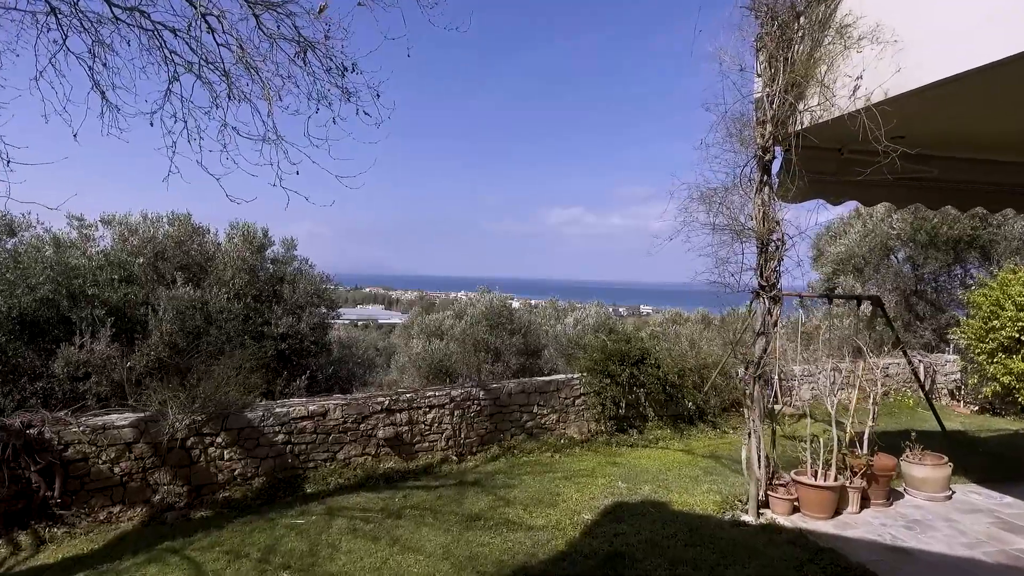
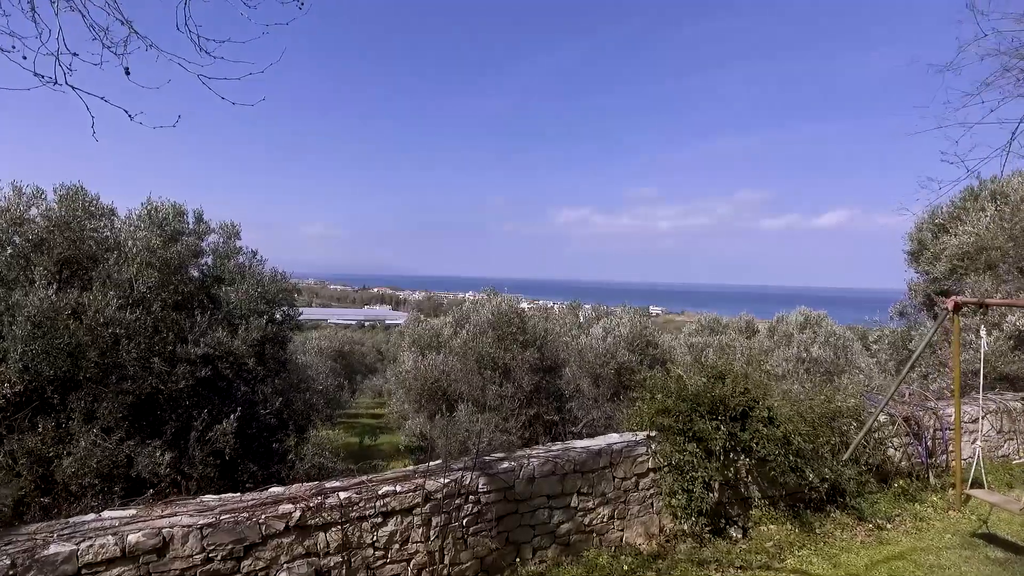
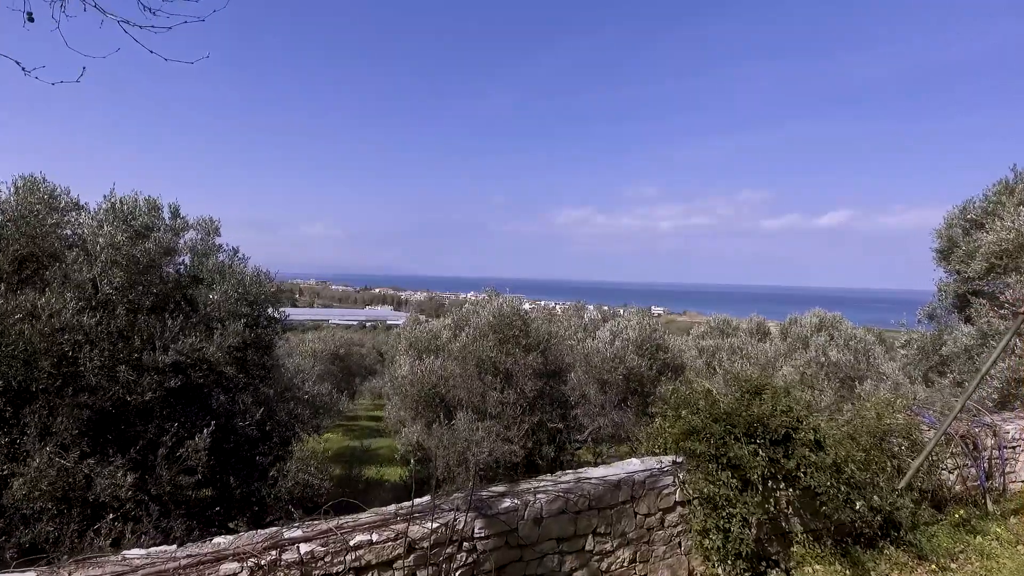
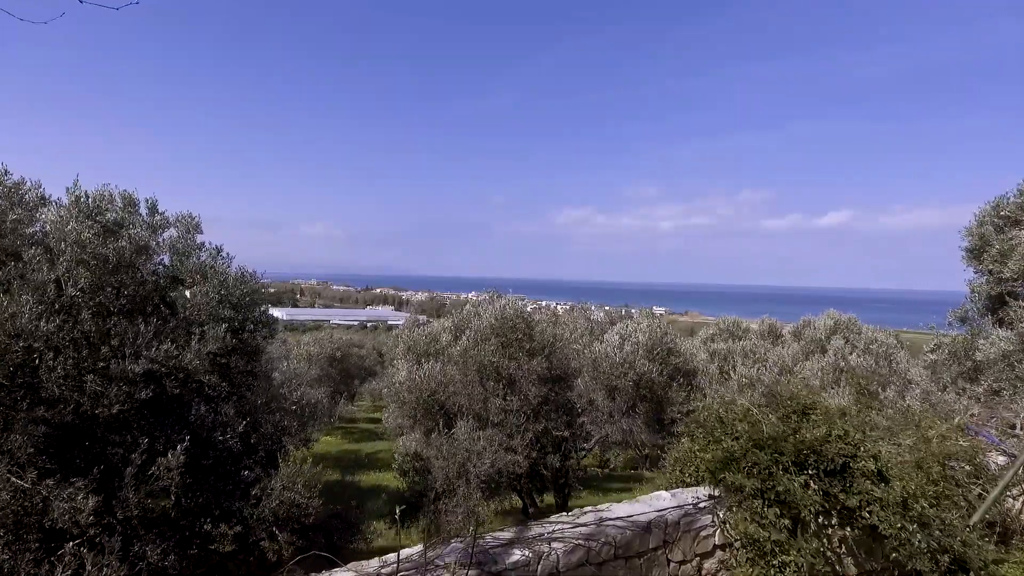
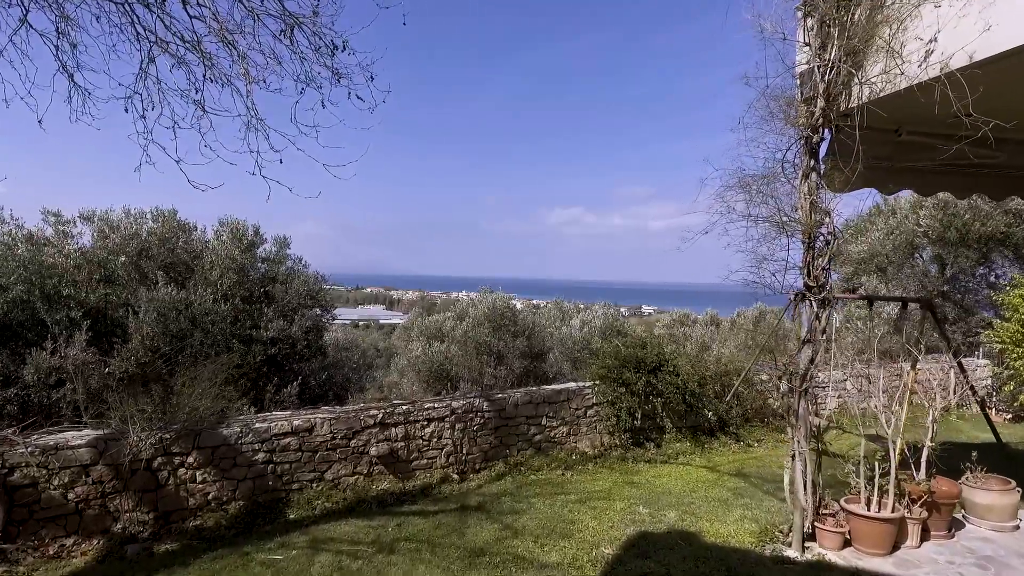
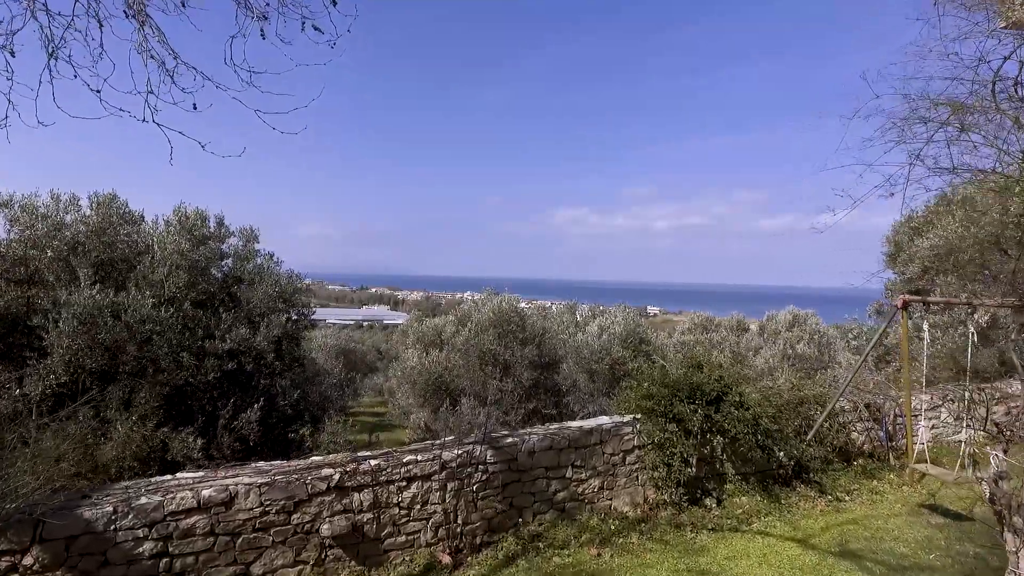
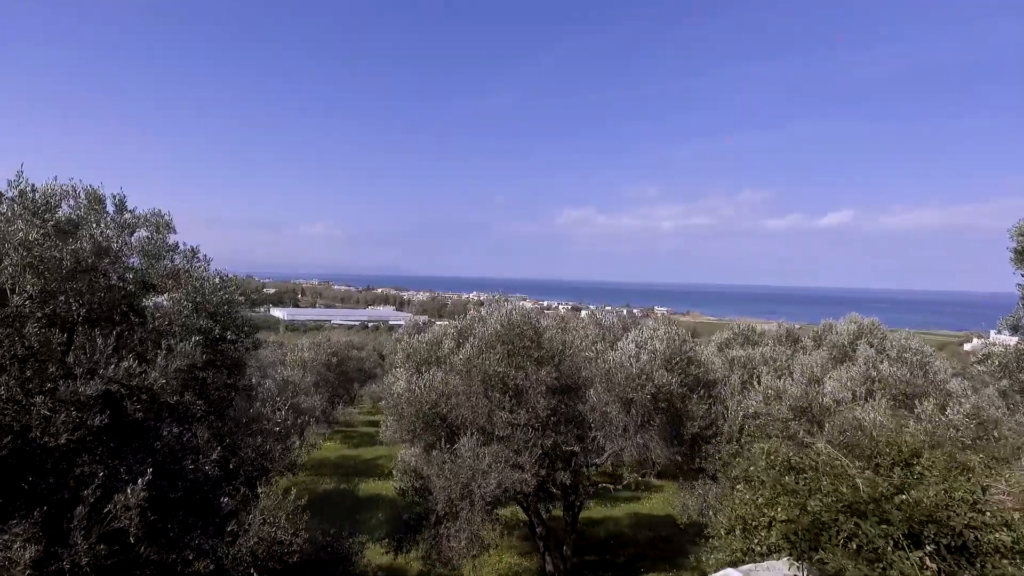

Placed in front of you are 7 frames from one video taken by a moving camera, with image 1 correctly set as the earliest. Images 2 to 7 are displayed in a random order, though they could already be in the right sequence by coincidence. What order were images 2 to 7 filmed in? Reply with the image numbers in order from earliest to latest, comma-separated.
5, 6, 2, 3, 4, 7
